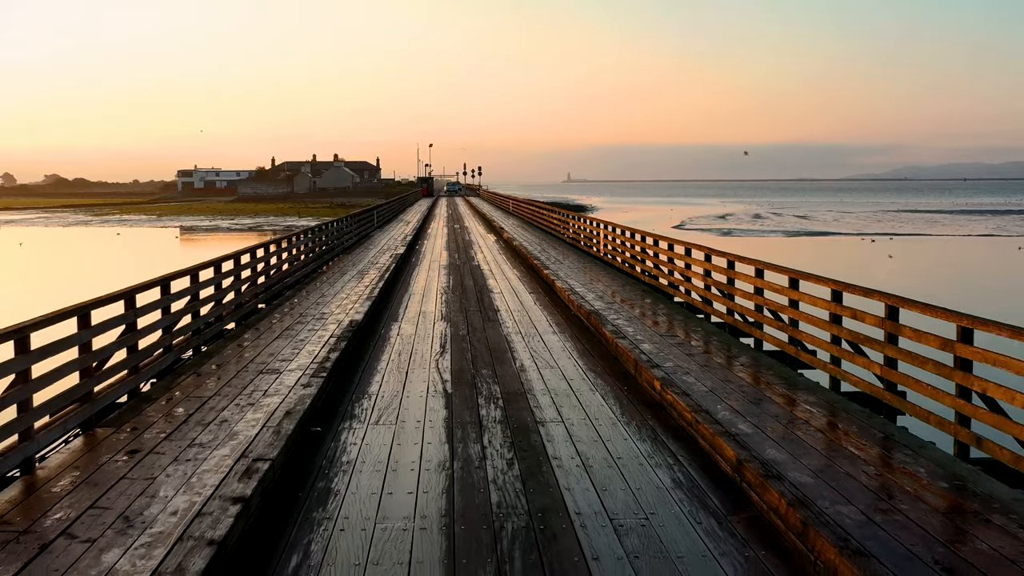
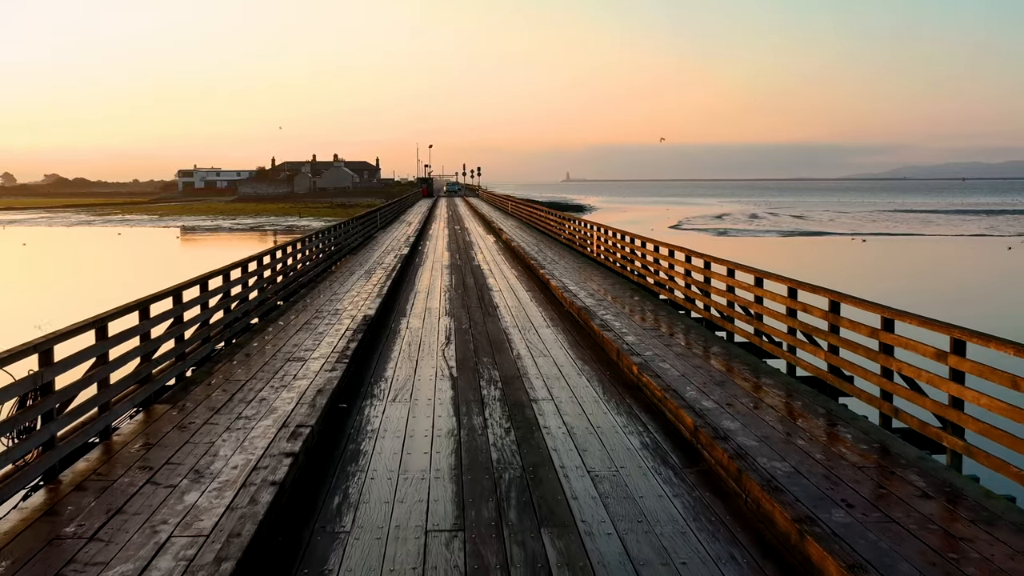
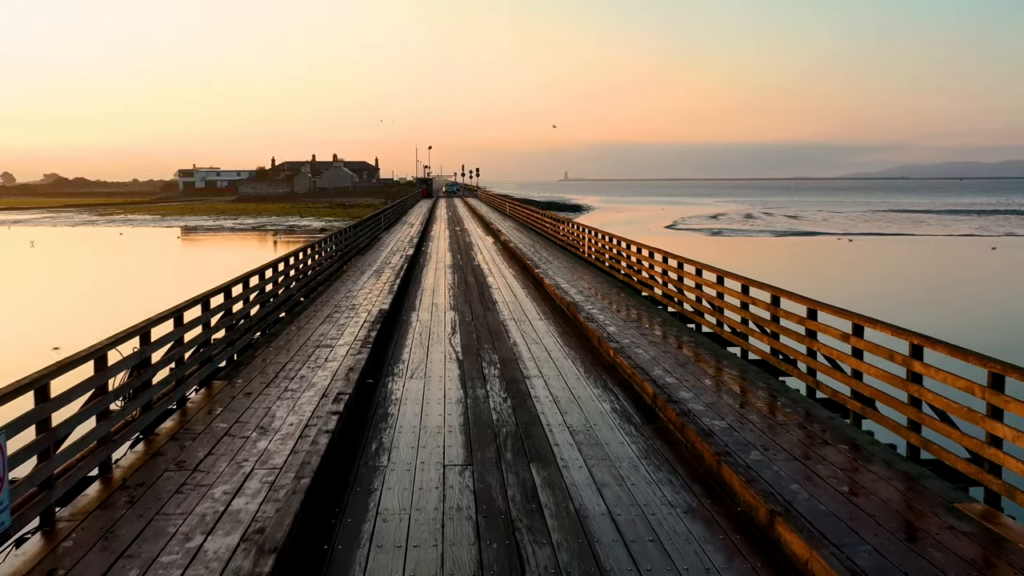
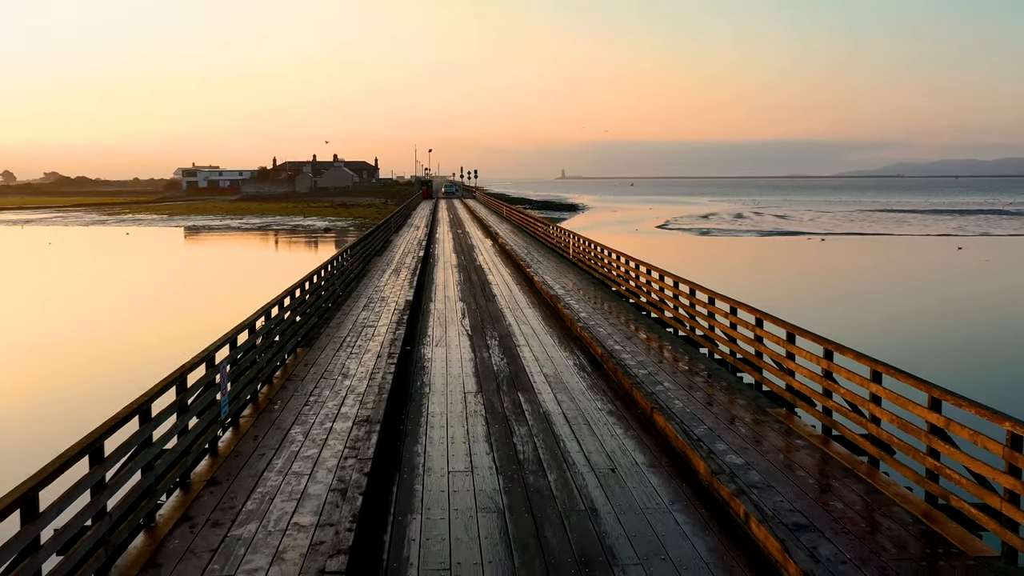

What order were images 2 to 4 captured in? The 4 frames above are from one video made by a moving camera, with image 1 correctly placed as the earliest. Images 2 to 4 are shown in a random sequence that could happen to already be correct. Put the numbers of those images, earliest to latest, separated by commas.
2, 3, 4
